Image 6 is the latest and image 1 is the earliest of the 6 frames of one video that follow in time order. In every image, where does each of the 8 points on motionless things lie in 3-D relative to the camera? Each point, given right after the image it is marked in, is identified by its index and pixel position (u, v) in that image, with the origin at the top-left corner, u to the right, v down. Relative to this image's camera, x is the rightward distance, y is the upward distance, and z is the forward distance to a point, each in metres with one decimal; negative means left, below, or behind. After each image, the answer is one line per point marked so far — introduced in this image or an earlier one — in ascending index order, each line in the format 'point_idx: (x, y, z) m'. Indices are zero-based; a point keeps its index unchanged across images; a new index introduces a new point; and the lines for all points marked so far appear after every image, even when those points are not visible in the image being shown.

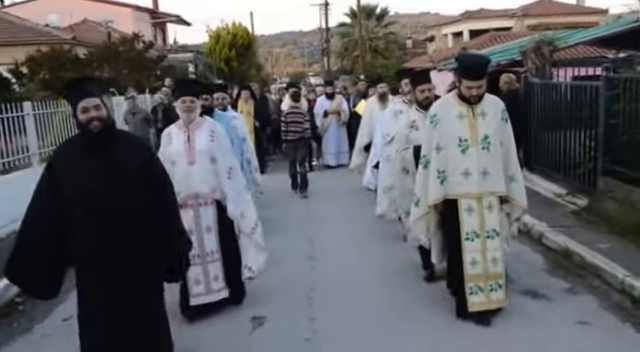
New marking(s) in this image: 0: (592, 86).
0: (+3.7, +1.3, +7.6) m
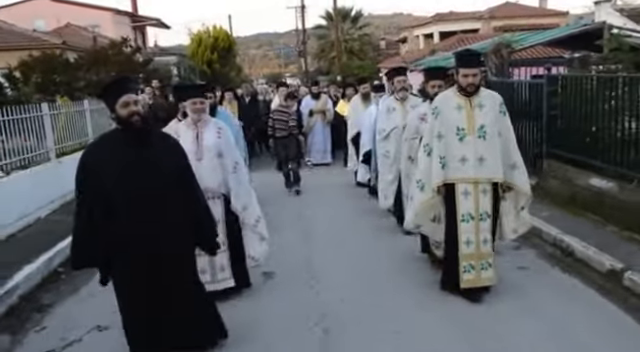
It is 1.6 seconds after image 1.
0: (+3.5, +1.5, +8.9) m
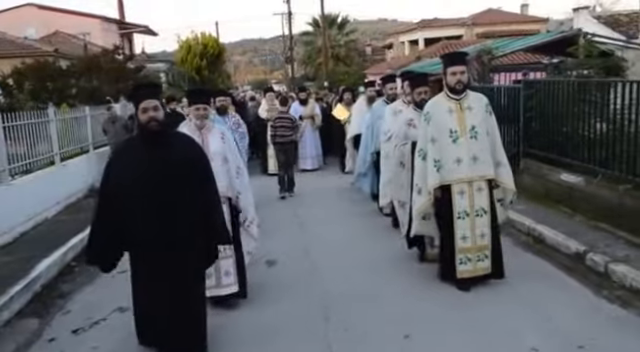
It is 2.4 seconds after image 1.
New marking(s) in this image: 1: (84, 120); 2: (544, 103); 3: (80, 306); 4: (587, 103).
0: (+3.4, +1.5, +9.5) m
1: (-5.4, +1.3, +12.3) m
2: (+3.5, +1.1, +8.4) m
3: (-2.3, -1.2, +5.1) m
4: (+3.5, +0.9, +7.0) m
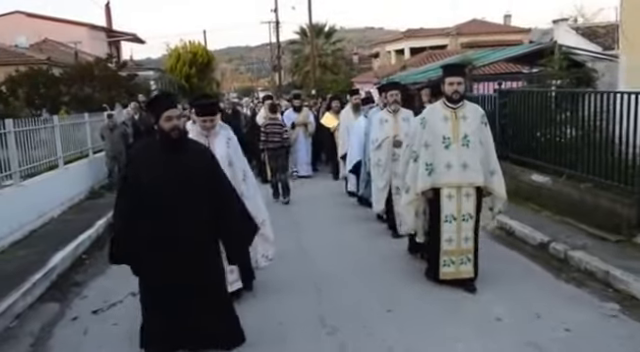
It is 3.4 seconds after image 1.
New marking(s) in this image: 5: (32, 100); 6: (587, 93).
0: (+3.2, +1.5, +10.2) m
1: (-5.6, +1.2, +12.8) m
2: (+3.3, +1.1, +9.1) m
3: (-2.4, -1.2, +5.6) m
4: (+3.4, +0.9, +7.7) m
5: (-9.6, +2.6, +18.5) m
6: (+3.4, +1.1, +6.8) m
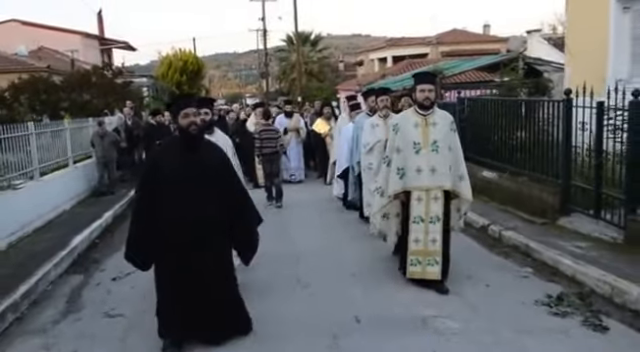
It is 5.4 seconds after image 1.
0: (+2.8, +1.5, +11.4) m
1: (-6.1, +1.2, +13.8) m
2: (+3.0, +1.1, +10.3) m
3: (-2.6, -1.2, +6.7) m
4: (+3.1, +1.0, +8.9) m
5: (-10.2, +2.5, +19.4) m
6: (+3.1, +1.1, +8.0) m
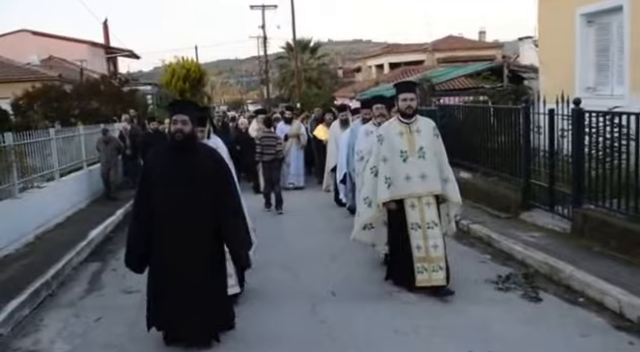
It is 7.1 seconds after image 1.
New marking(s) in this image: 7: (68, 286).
0: (+2.7, +1.5, +12.2) m
1: (-6.2, +1.0, +14.6) m
2: (+2.8, +1.1, +11.1) m
3: (-2.8, -1.2, +7.5) m
4: (+2.9, +1.0, +9.7) m
5: (-10.4, +2.4, +20.3) m
6: (+2.9, +1.1, +8.8) m
7: (-2.6, -1.1, +5.6) m
